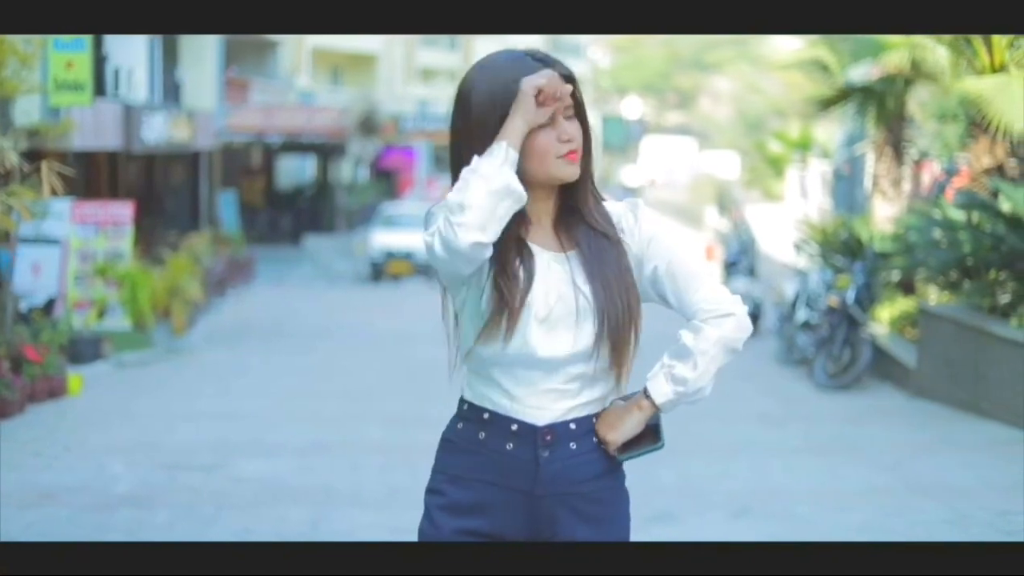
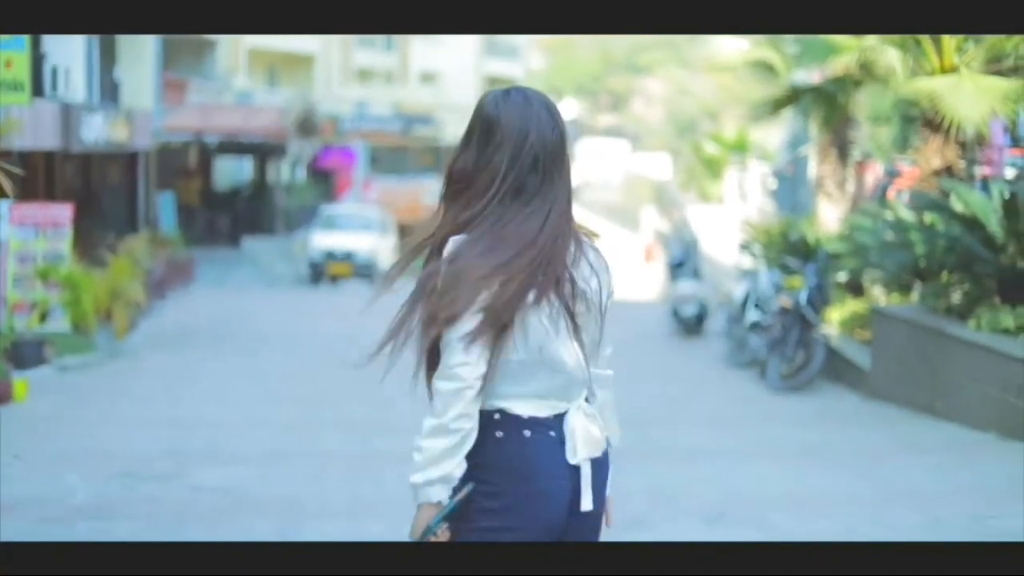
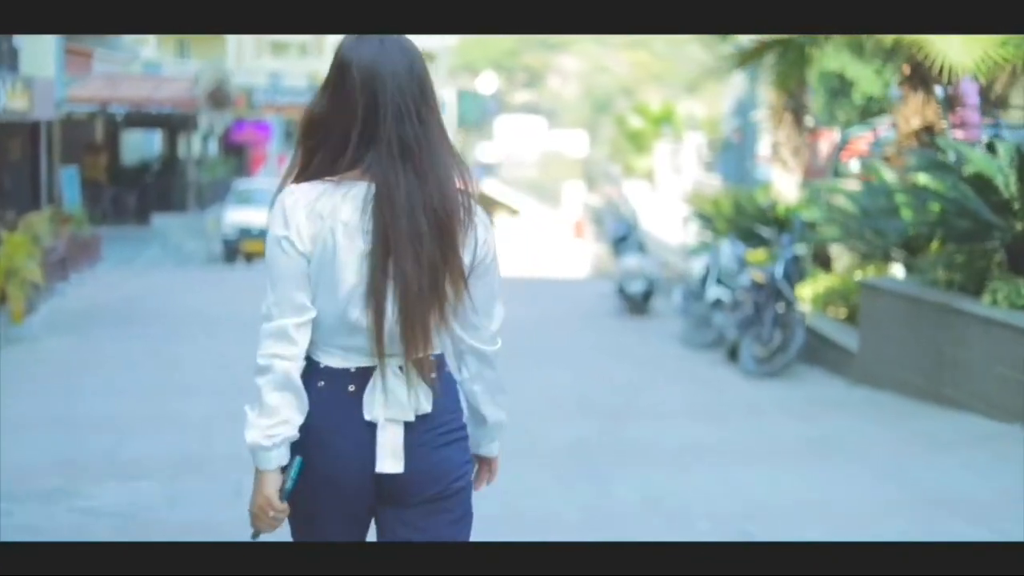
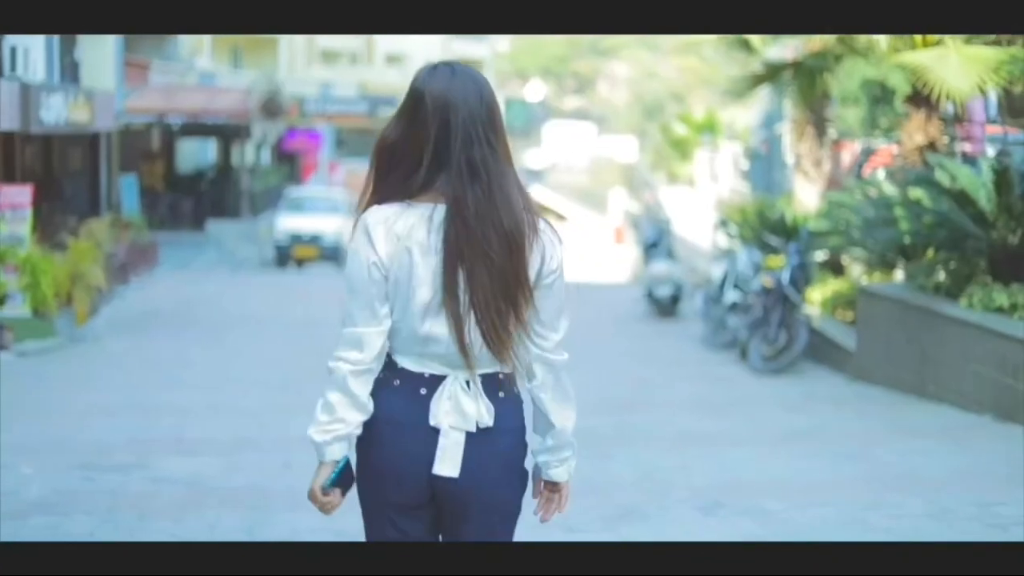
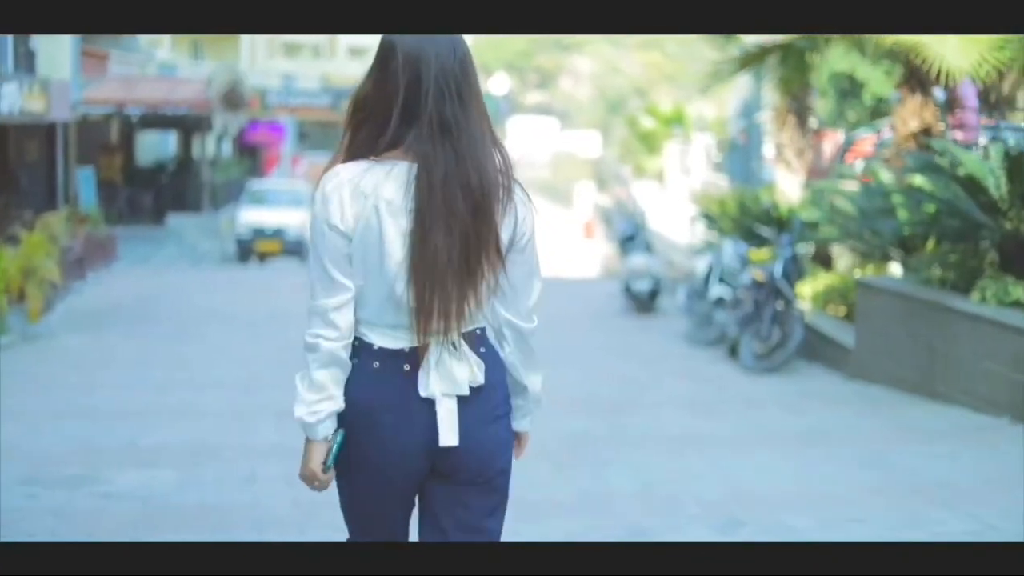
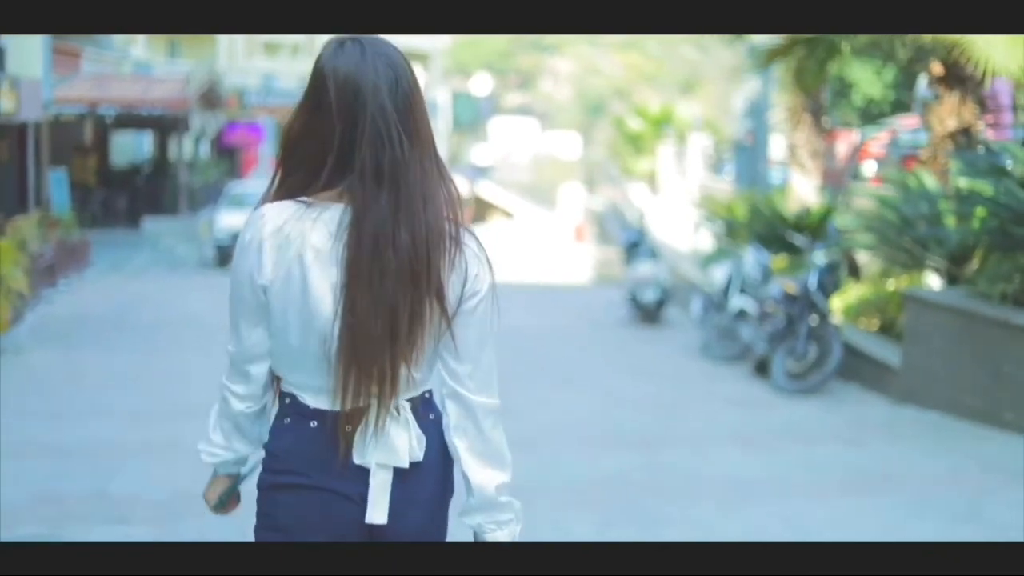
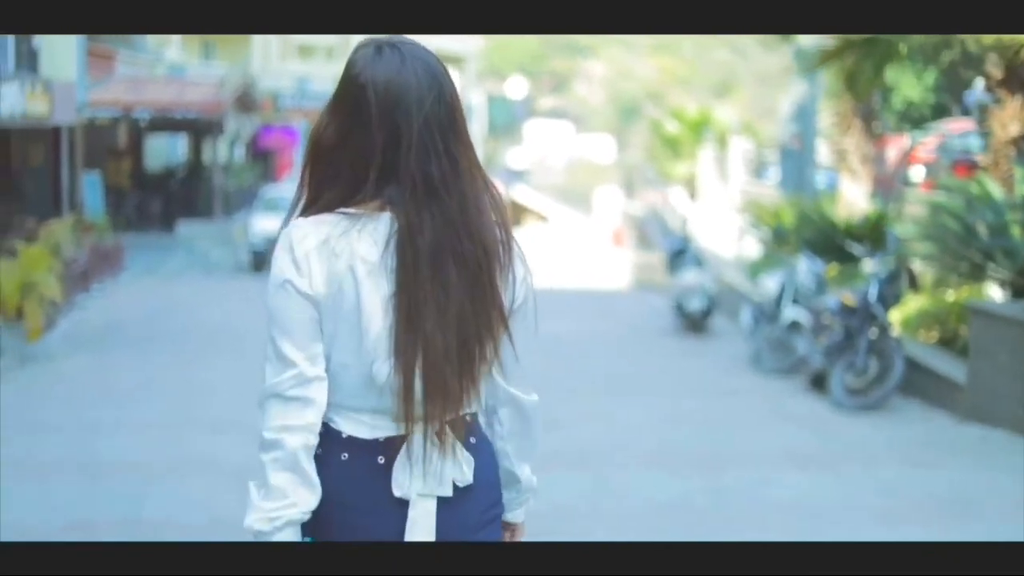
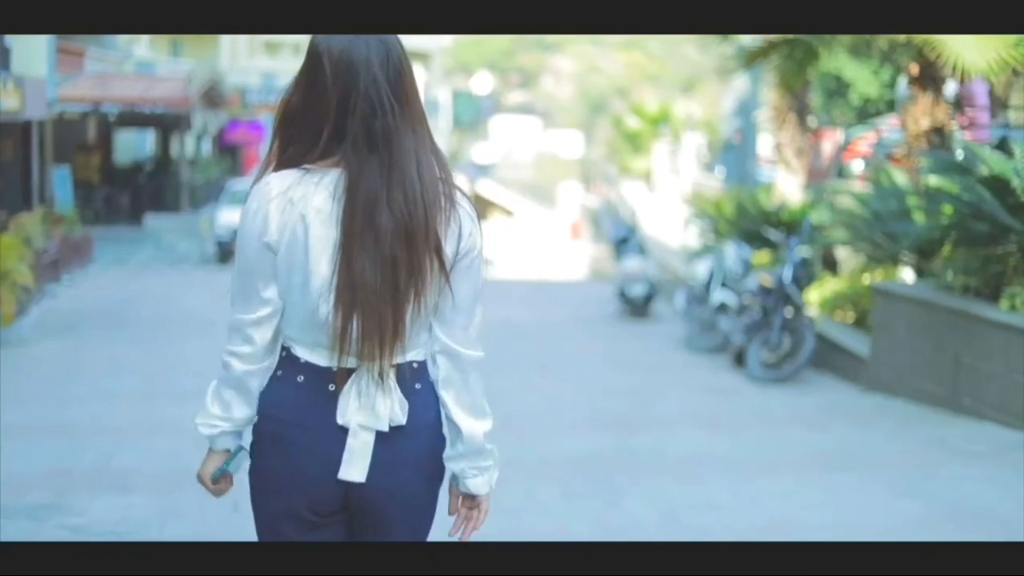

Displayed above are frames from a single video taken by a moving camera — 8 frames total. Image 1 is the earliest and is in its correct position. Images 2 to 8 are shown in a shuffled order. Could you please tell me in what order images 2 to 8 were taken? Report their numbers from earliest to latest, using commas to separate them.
2, 4, 5, 3, 8, 6, 7
